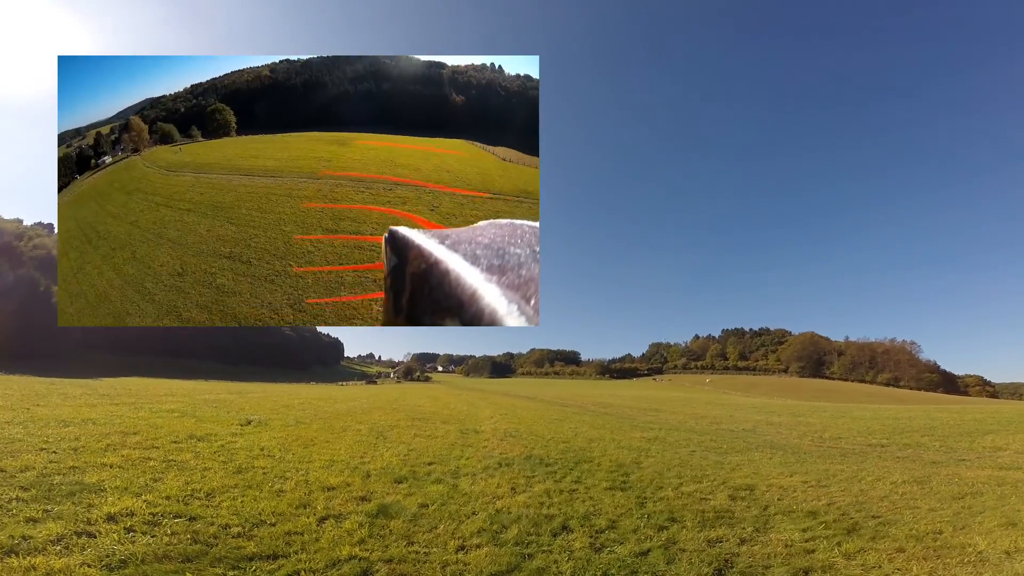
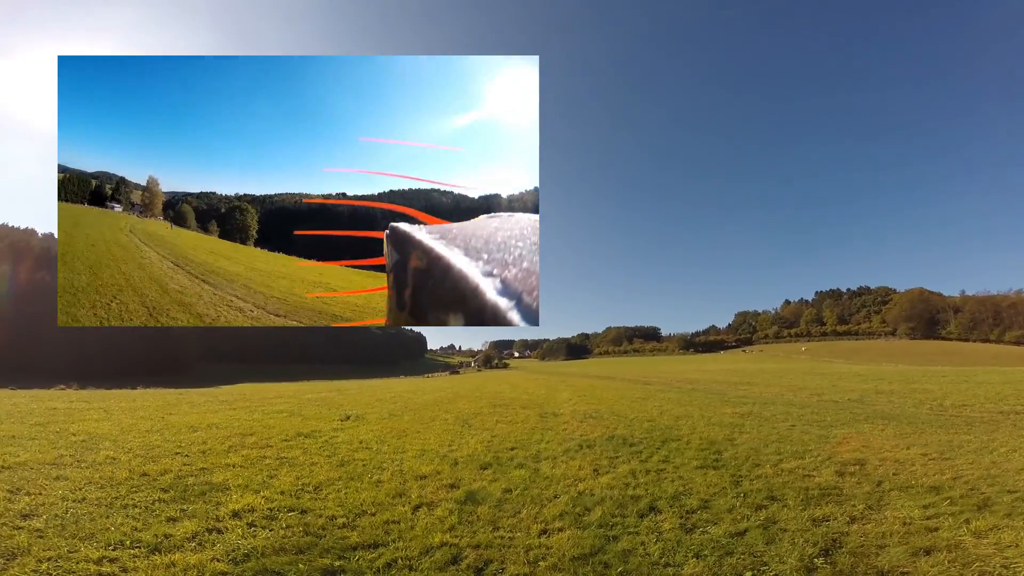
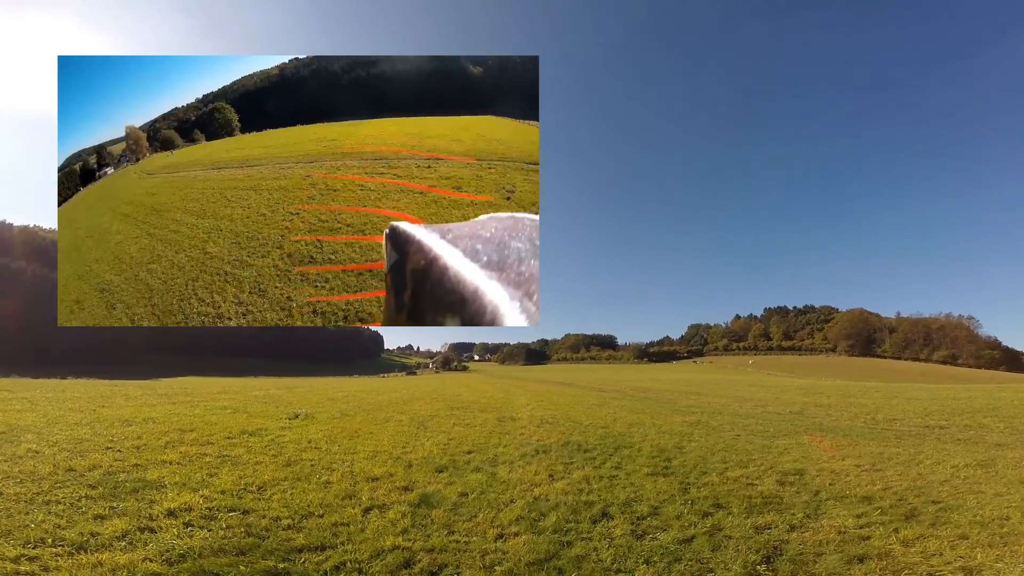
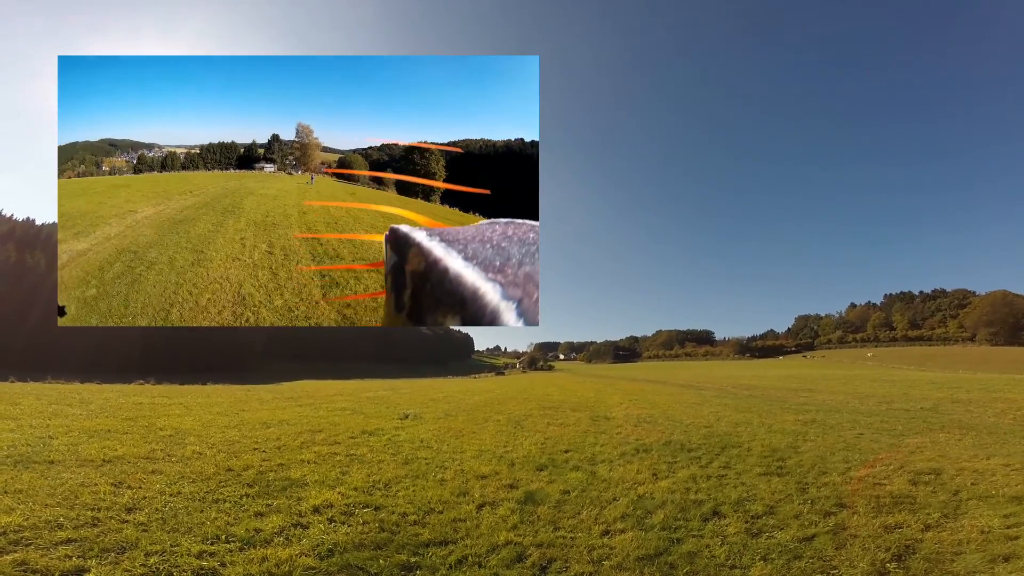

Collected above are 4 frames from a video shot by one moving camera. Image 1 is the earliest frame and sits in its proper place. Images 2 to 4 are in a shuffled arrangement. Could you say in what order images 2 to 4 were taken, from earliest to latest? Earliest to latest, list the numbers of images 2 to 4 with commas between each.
3, 2, 4
